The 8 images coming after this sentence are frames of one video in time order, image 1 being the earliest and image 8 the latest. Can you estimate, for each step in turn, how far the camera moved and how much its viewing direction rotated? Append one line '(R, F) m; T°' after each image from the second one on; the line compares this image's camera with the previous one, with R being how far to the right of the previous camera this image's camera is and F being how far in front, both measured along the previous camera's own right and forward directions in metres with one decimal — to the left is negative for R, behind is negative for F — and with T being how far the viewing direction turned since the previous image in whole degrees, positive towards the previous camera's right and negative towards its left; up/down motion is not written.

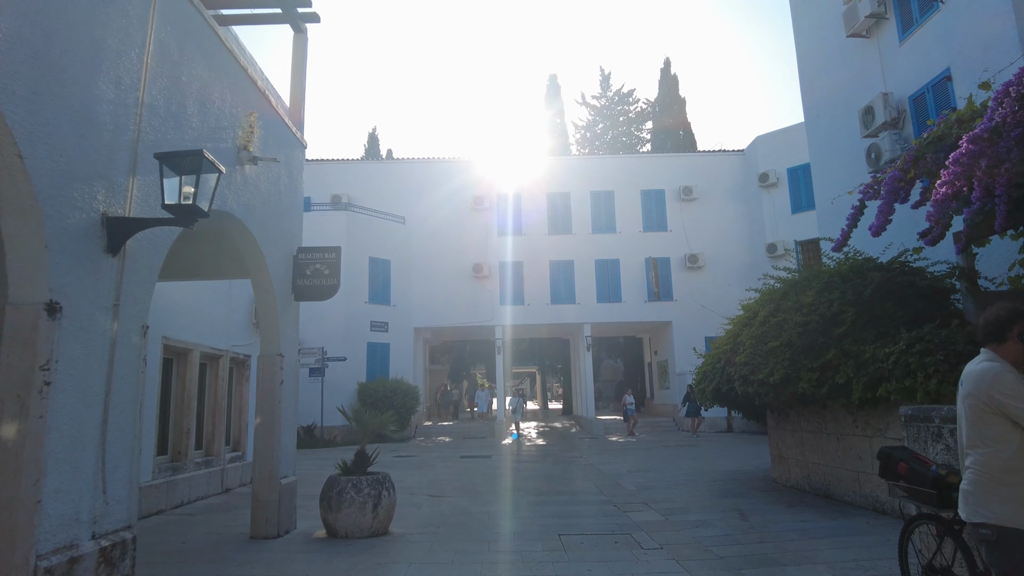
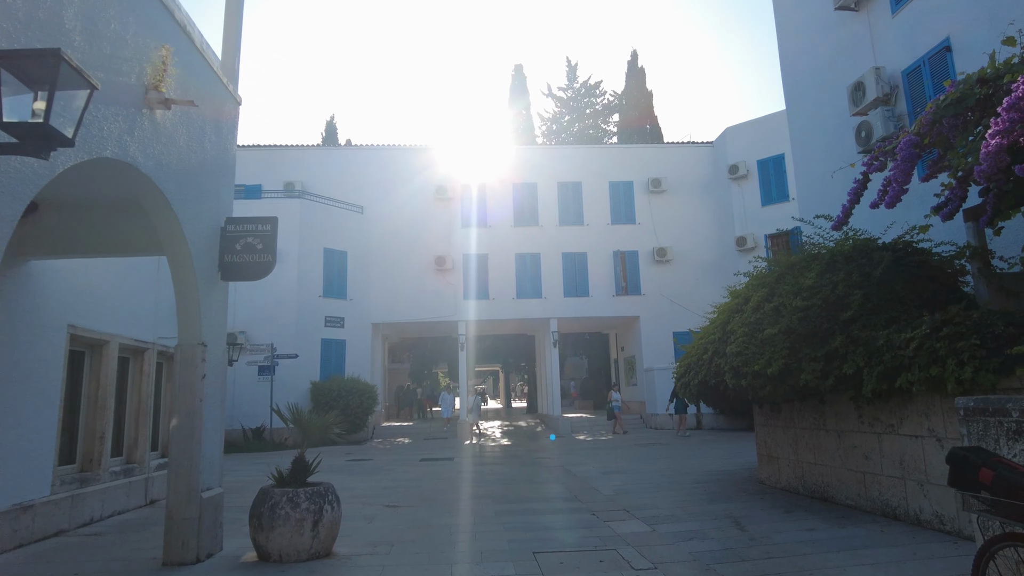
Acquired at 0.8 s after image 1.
(0.0, +1.0) m; +3°
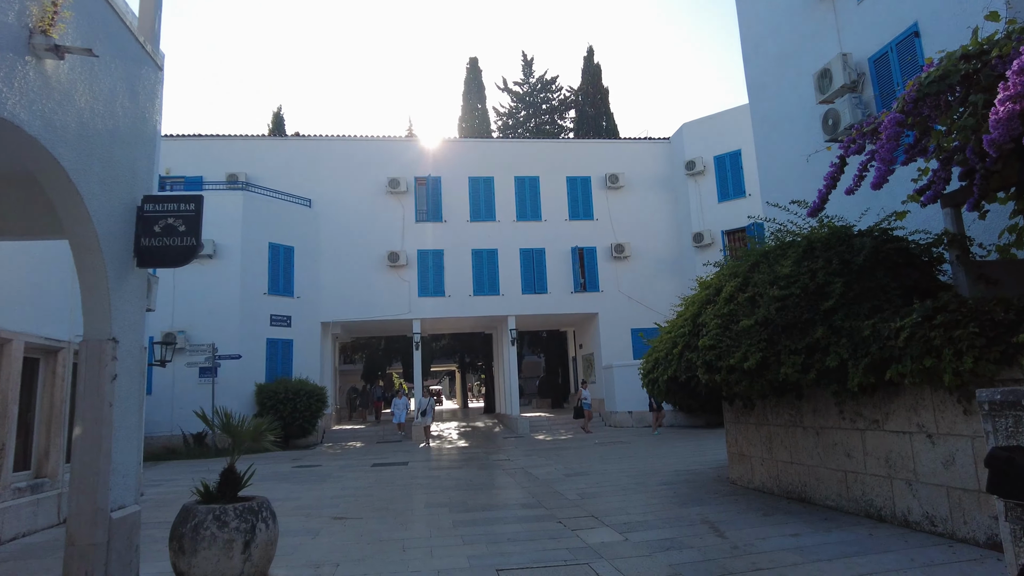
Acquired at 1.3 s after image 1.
(0.0, +0.6) m; +4°
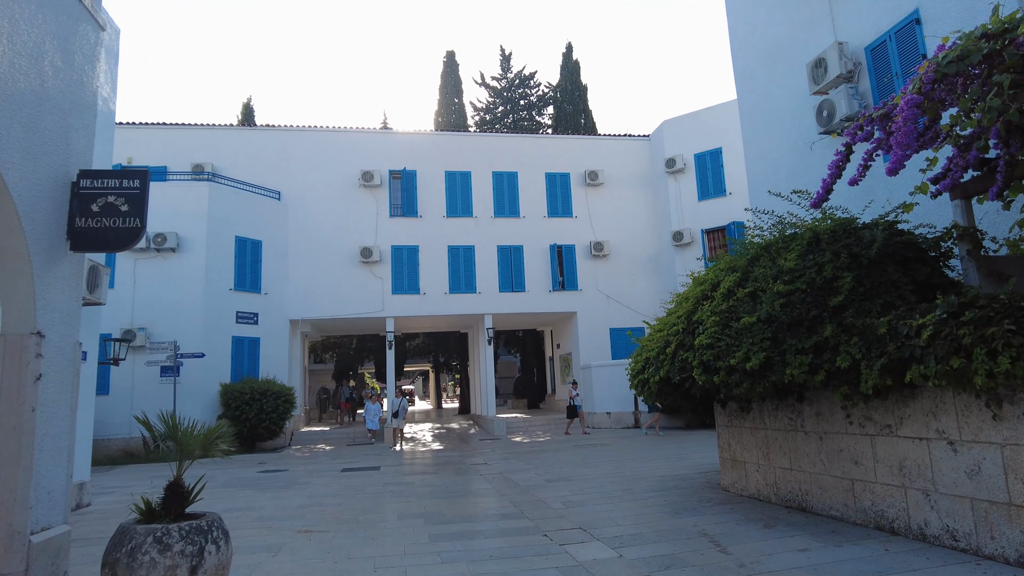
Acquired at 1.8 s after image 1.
(-0.1, +0.5) m; +2°
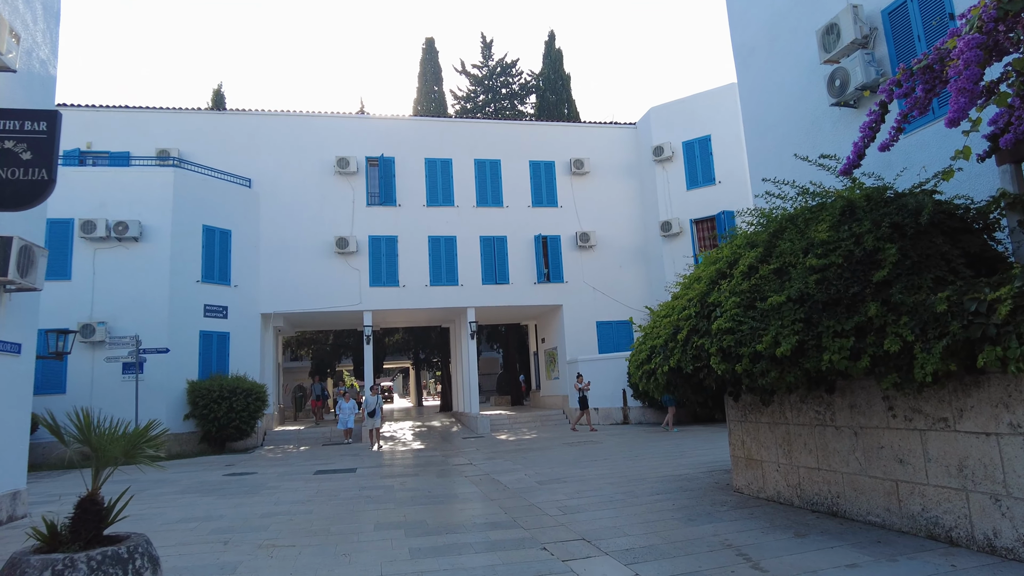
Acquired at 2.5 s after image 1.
(-0.1, +0.8) m; +2°
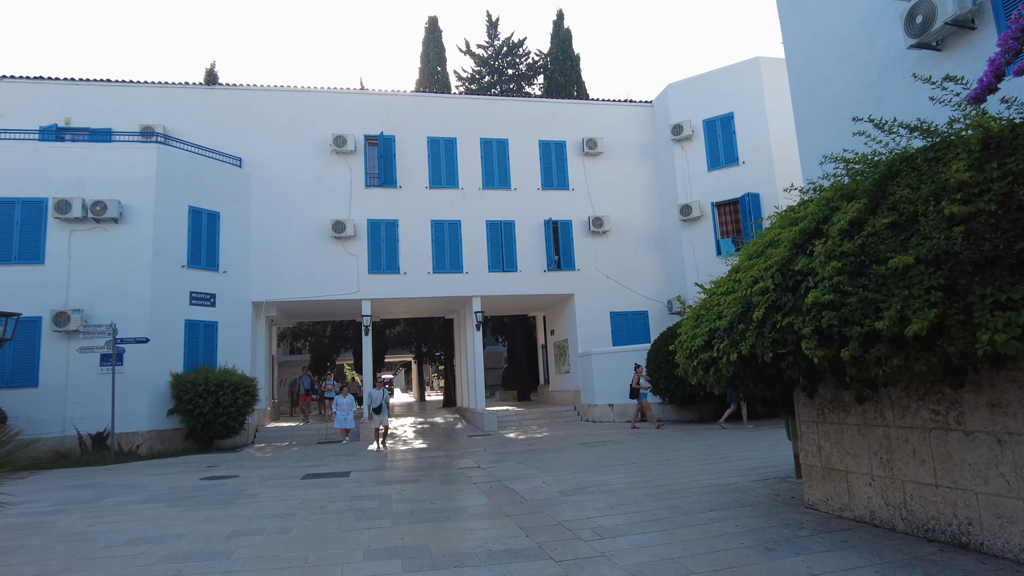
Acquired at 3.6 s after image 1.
(-0.2, +1.3) m; 0°
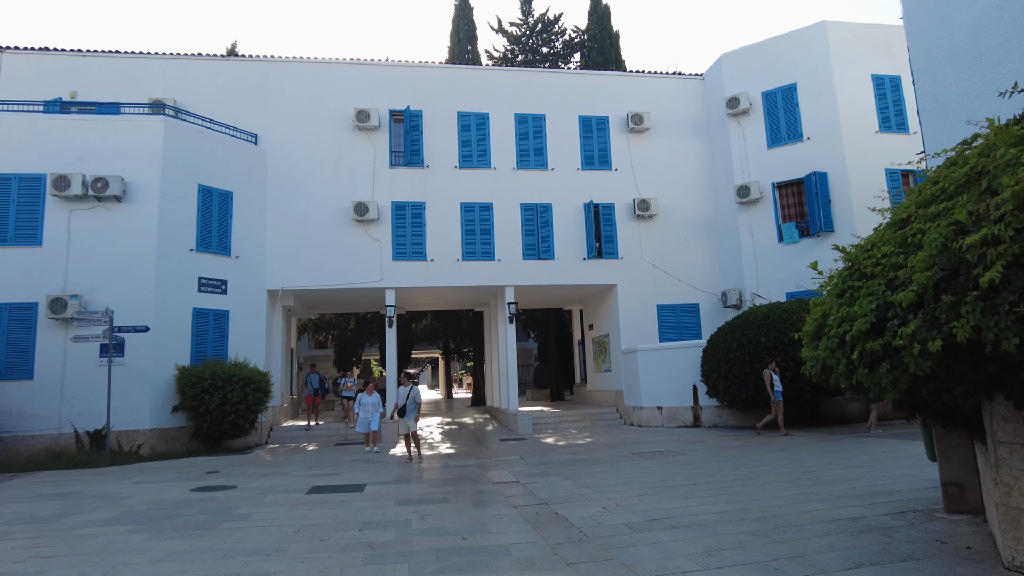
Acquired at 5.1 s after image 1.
(-0.3, +1.7) m; -2°
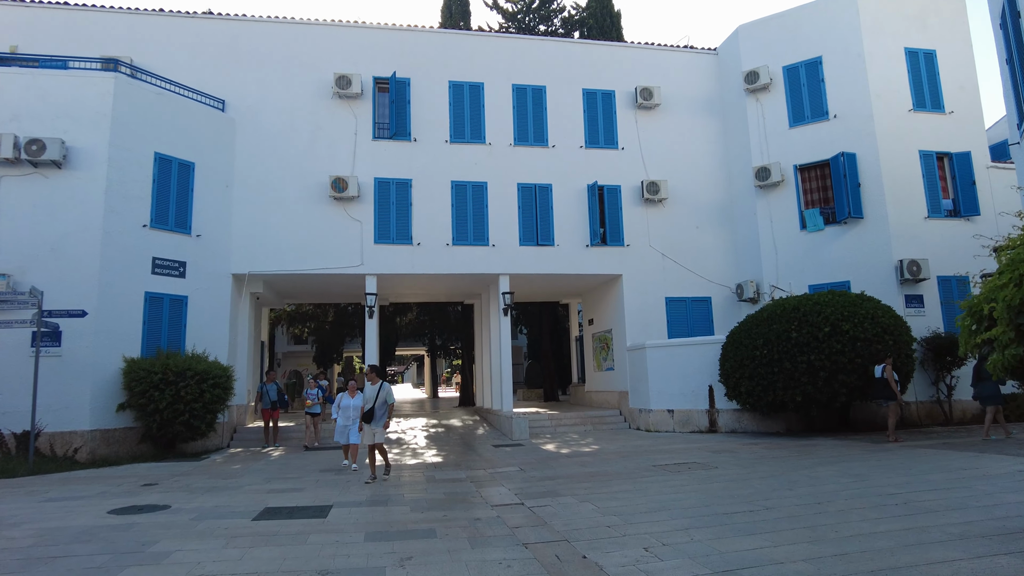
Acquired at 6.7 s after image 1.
(-0.2, +1.8) m; +1°
